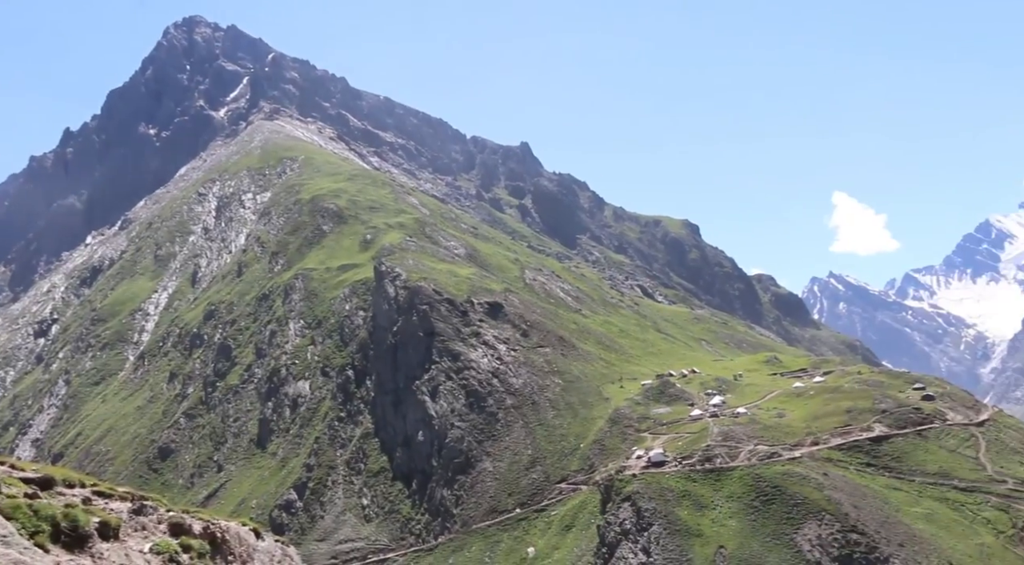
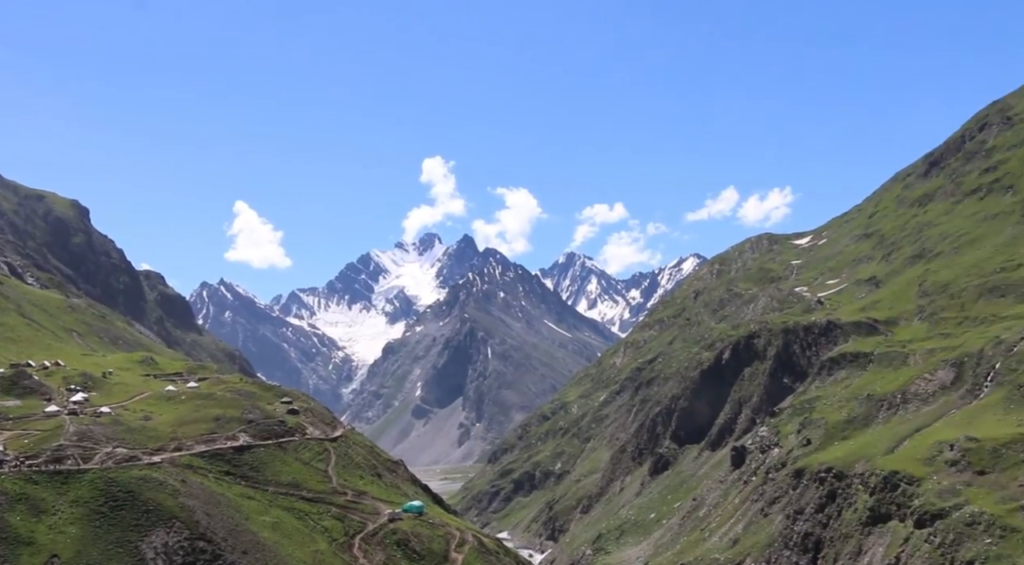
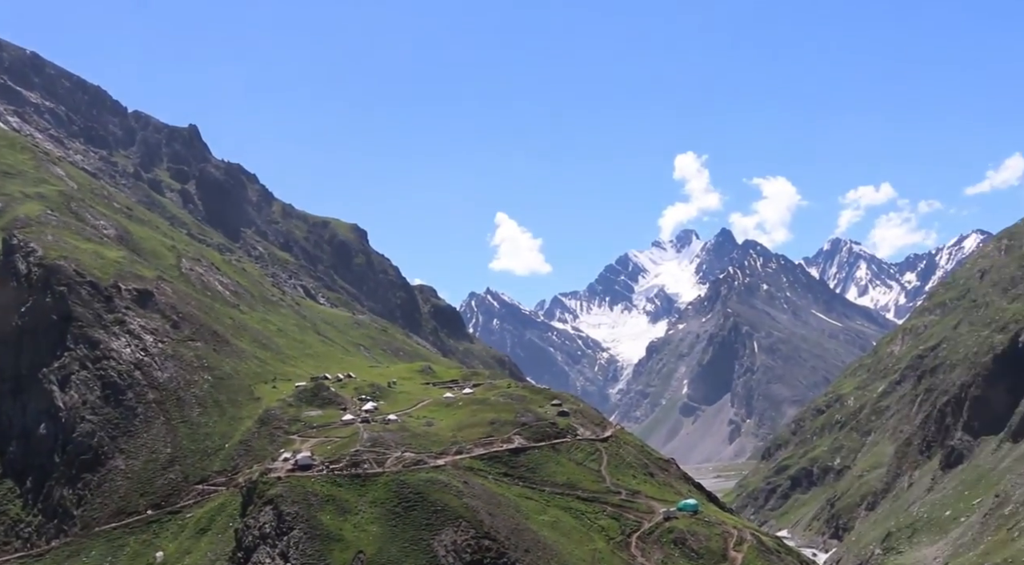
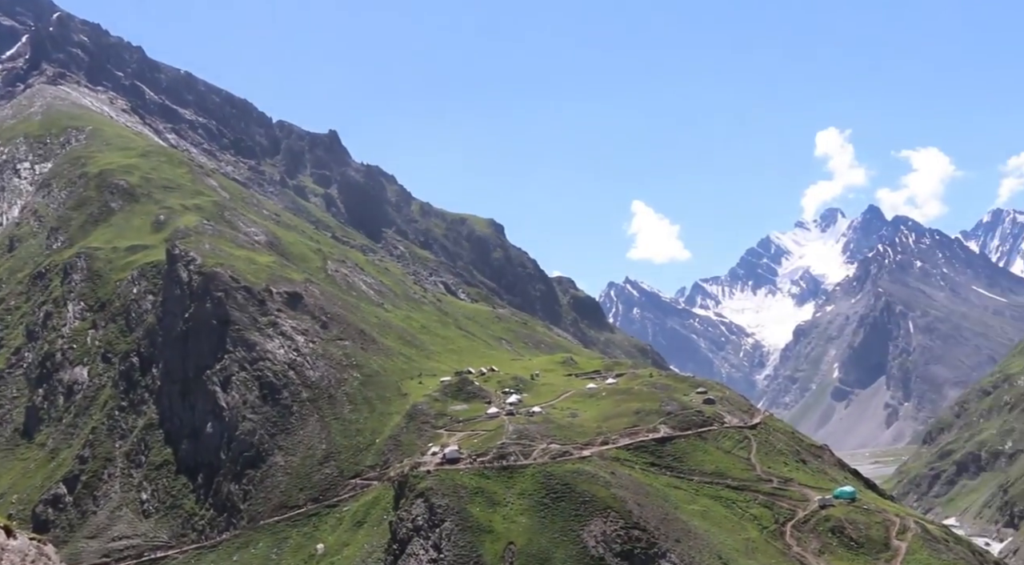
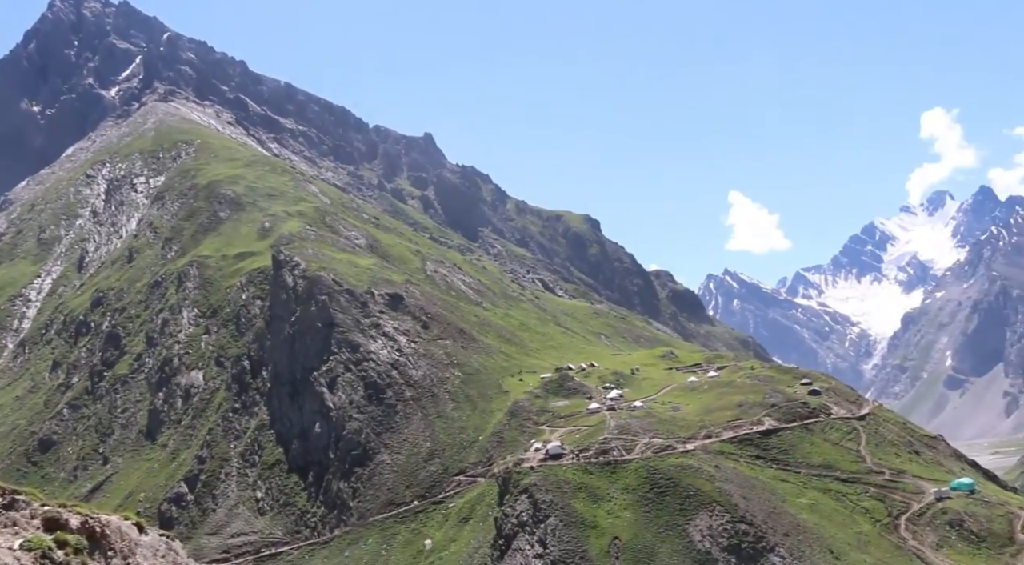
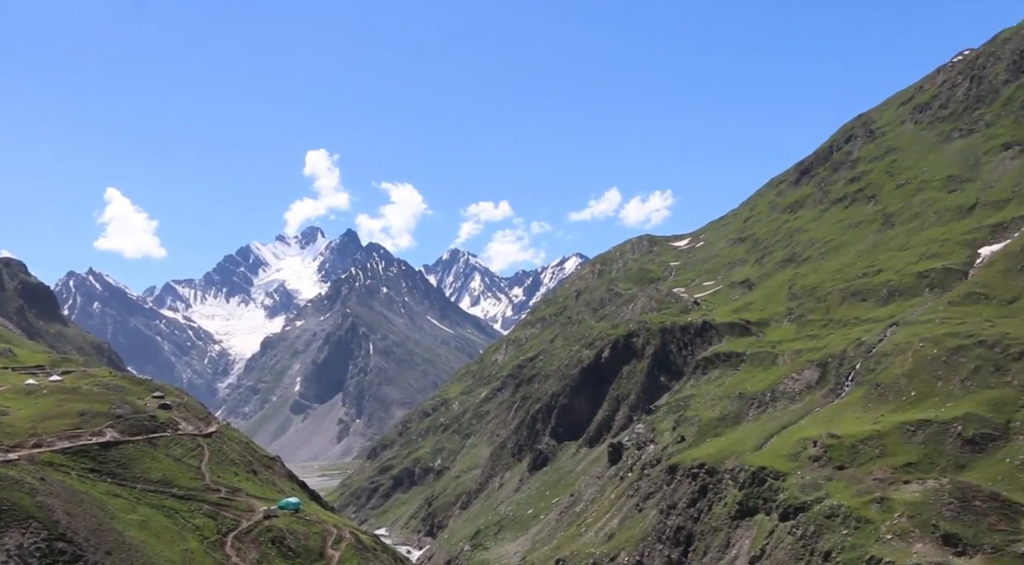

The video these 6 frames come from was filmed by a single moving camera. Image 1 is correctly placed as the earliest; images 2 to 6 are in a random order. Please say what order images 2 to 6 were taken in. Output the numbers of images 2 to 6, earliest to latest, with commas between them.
5, 4, 3, 2, 6
